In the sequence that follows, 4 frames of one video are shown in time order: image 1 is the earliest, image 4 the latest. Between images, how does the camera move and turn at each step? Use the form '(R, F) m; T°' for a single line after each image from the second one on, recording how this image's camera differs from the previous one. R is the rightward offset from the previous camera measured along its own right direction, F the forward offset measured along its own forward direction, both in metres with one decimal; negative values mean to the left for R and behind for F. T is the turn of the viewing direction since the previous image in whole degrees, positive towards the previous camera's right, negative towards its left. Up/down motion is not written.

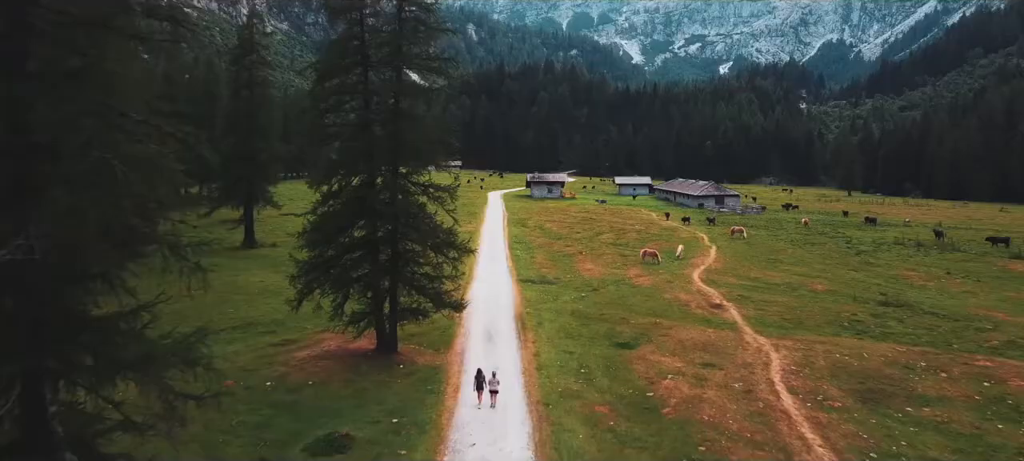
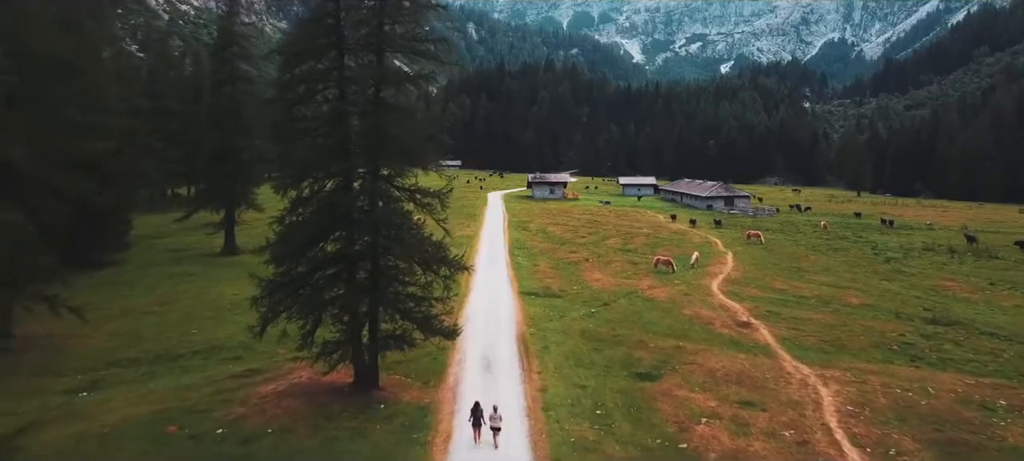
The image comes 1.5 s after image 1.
(-0.1, +4.5) m; 0°
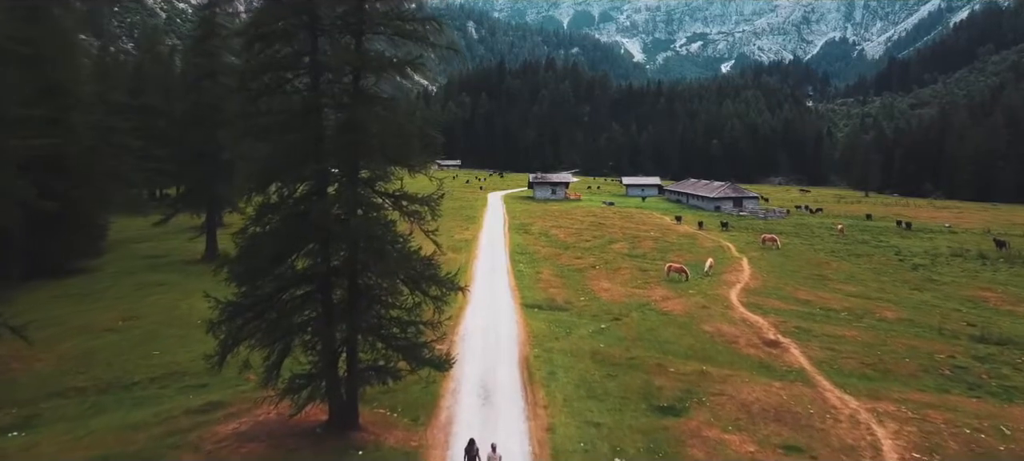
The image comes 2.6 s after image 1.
(-0.1, +3.6) m; 0°
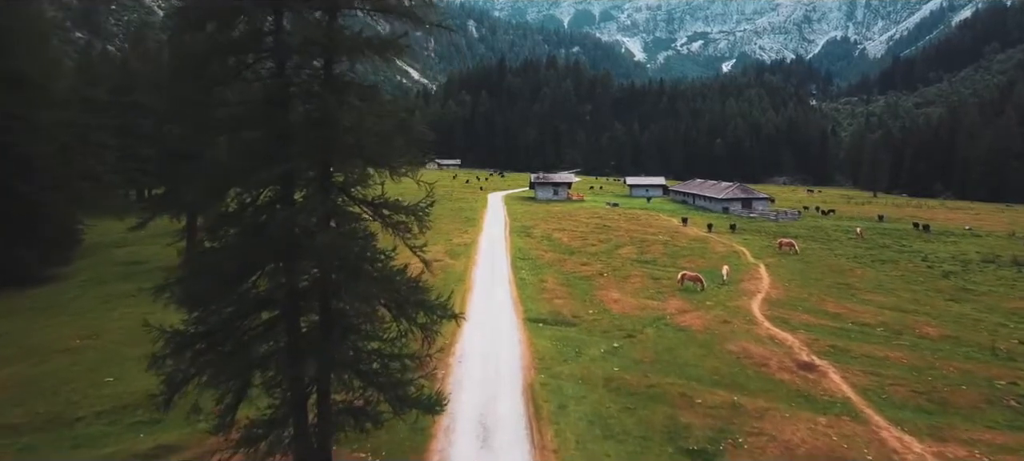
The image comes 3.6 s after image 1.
(-0.1, +3.5) m; 0°
